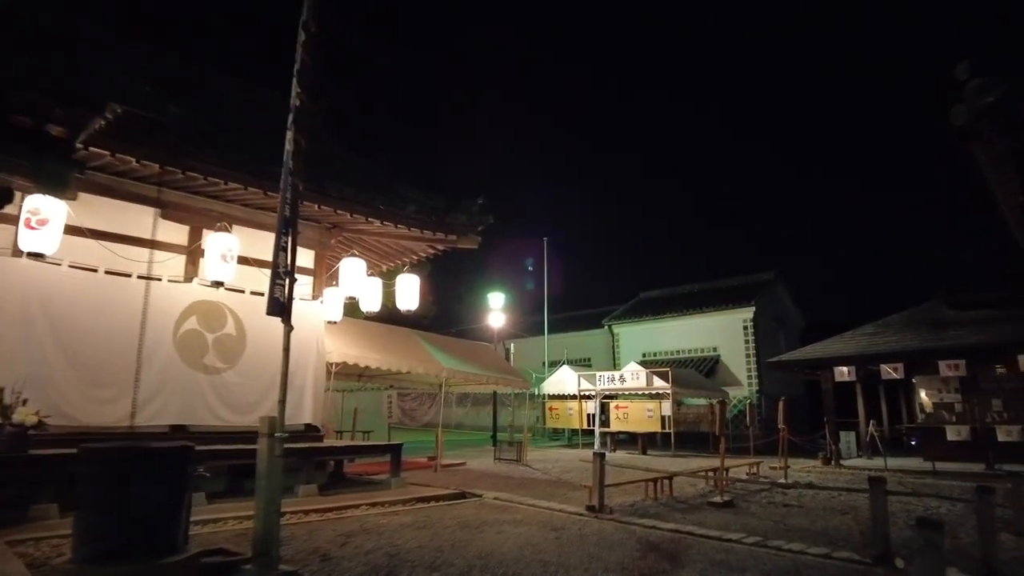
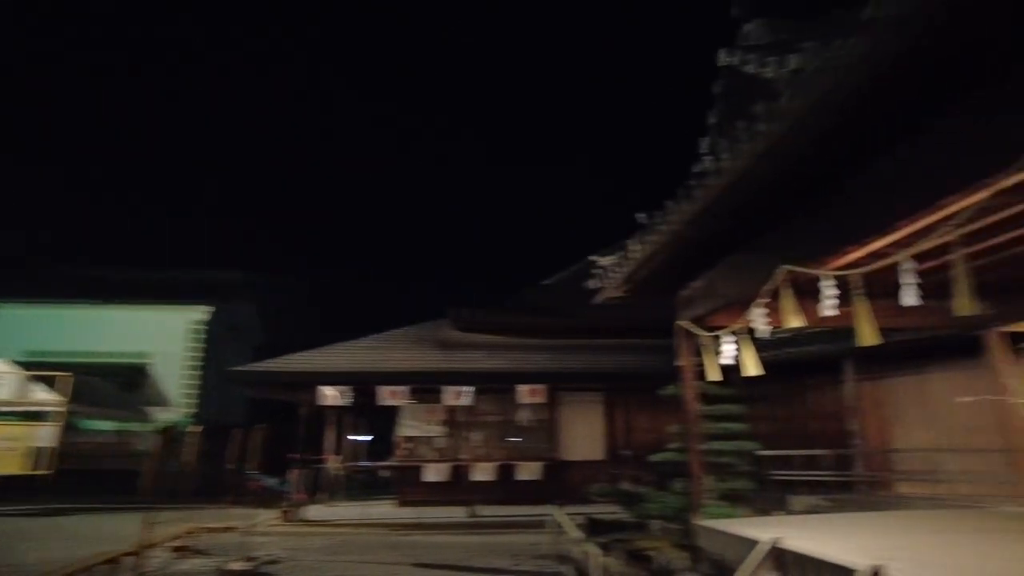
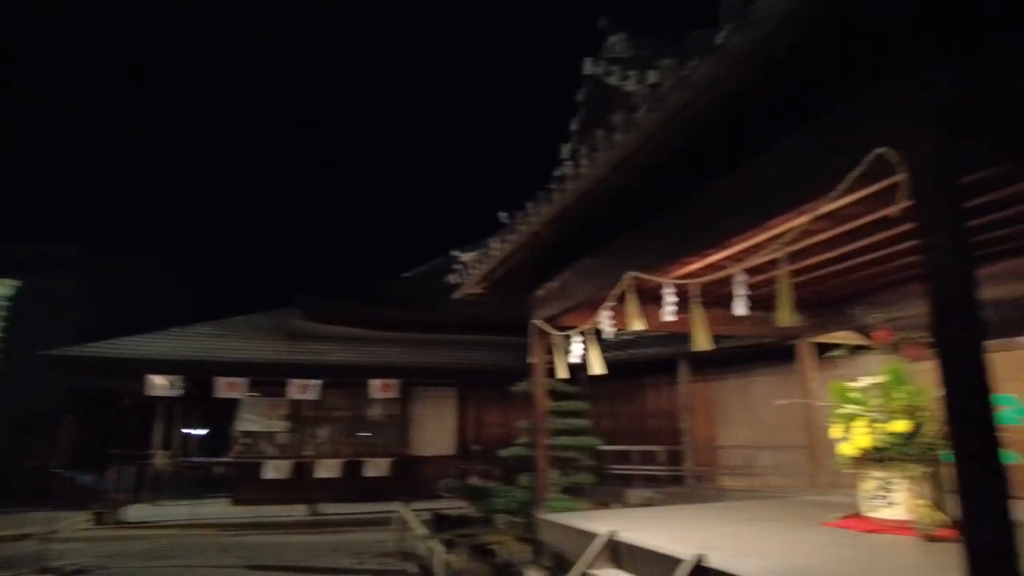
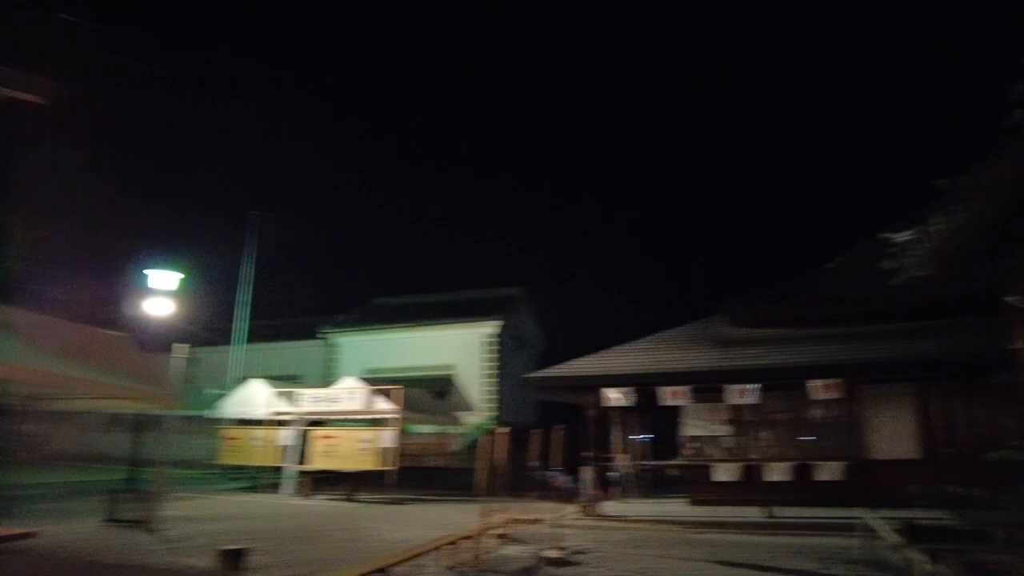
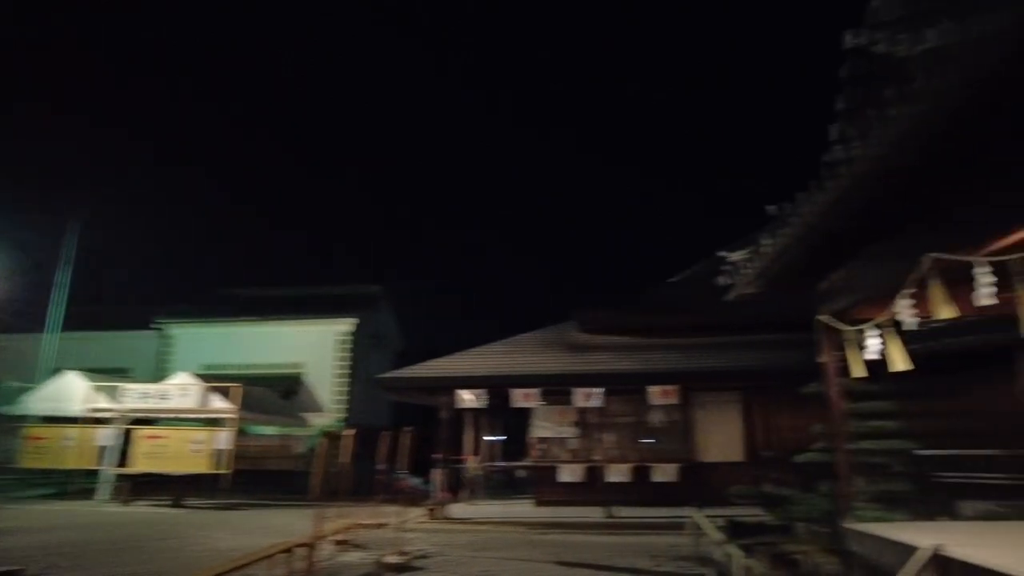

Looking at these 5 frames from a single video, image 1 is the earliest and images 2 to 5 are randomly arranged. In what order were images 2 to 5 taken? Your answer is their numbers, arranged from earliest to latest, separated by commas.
4, 5, 2, 3
